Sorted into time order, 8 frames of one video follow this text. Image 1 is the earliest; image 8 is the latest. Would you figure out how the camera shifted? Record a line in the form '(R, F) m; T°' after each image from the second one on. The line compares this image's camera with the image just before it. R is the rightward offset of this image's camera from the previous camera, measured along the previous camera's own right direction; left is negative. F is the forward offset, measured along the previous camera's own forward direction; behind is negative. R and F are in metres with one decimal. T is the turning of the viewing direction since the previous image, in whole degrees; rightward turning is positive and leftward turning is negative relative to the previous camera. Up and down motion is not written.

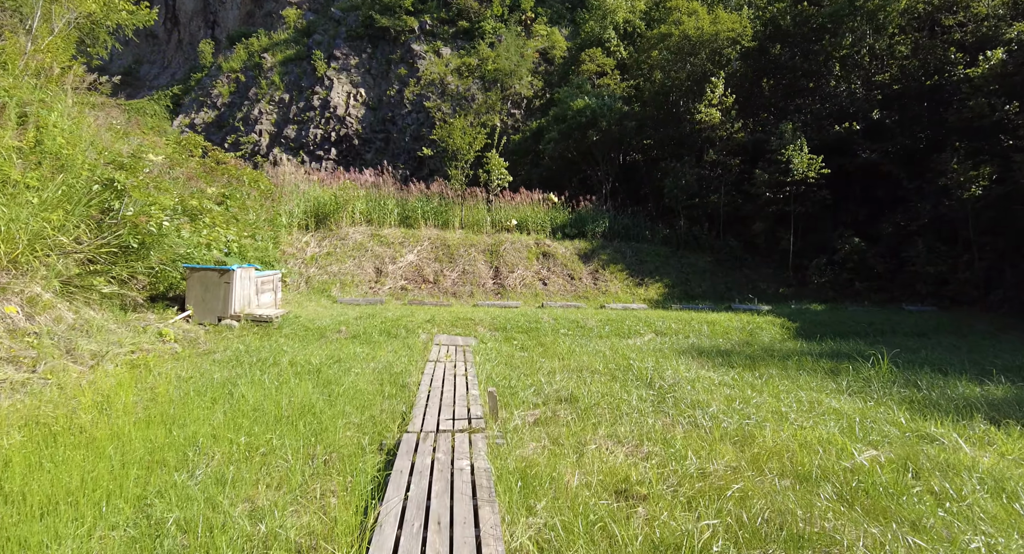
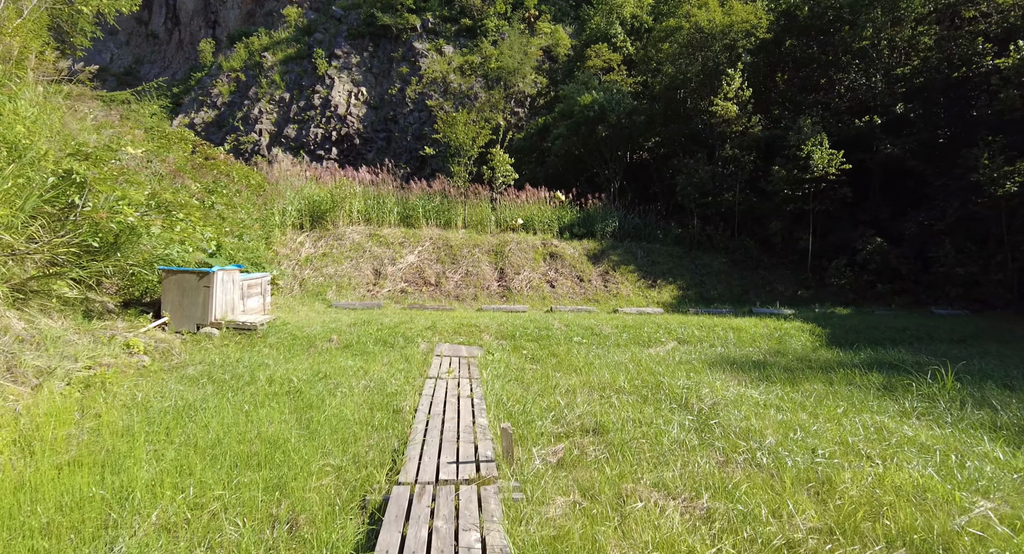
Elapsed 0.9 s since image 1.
(-0.1, +0.6) m; 0°
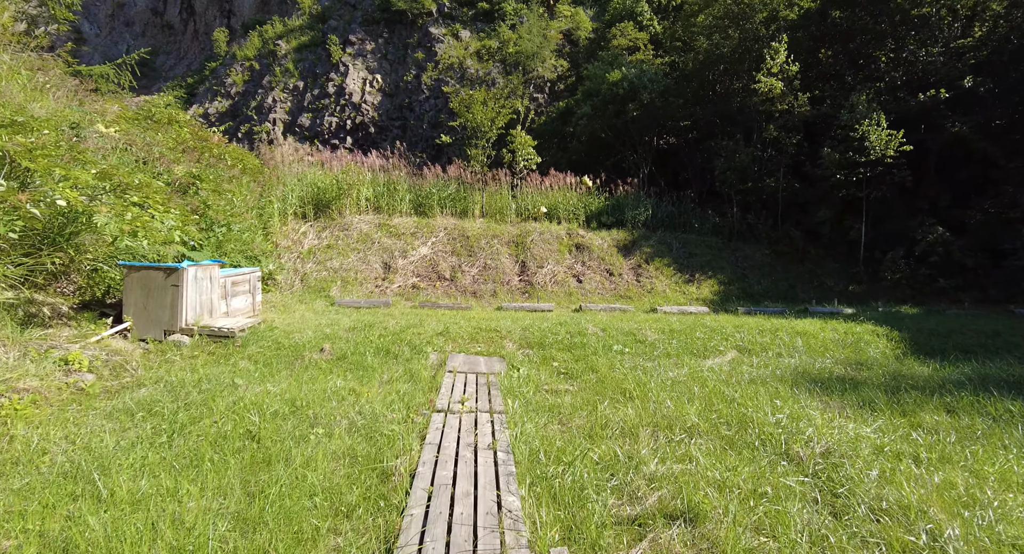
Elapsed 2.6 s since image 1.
(-0.1, +1.0) m; -2°
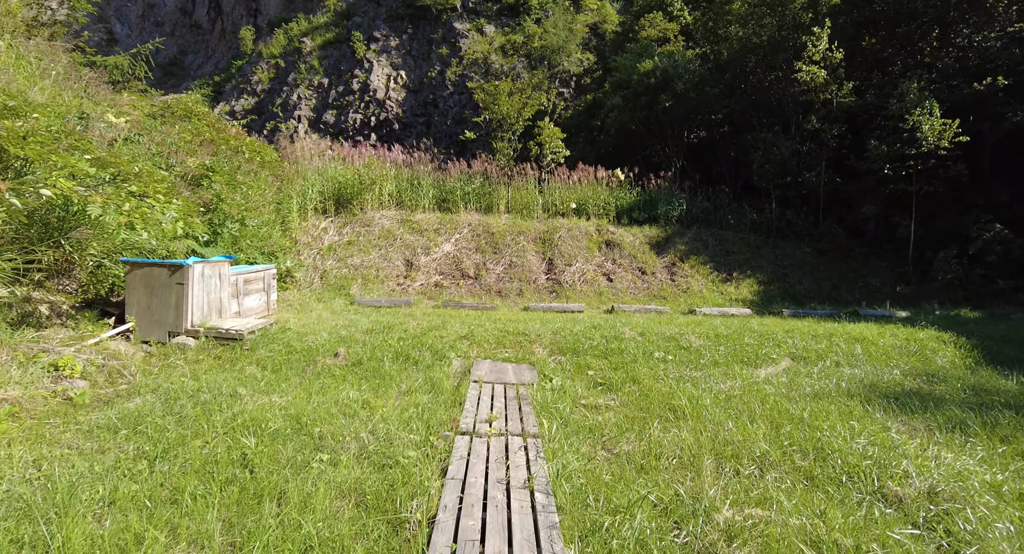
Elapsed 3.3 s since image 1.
(-0.1, +0.4) m; -2°
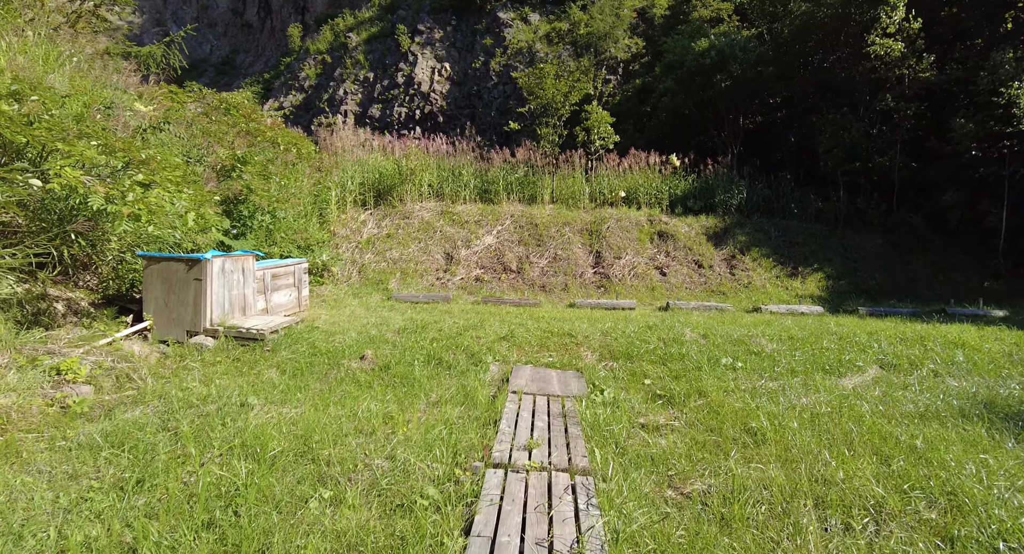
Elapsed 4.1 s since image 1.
(0.0, +0.5) m; -4°
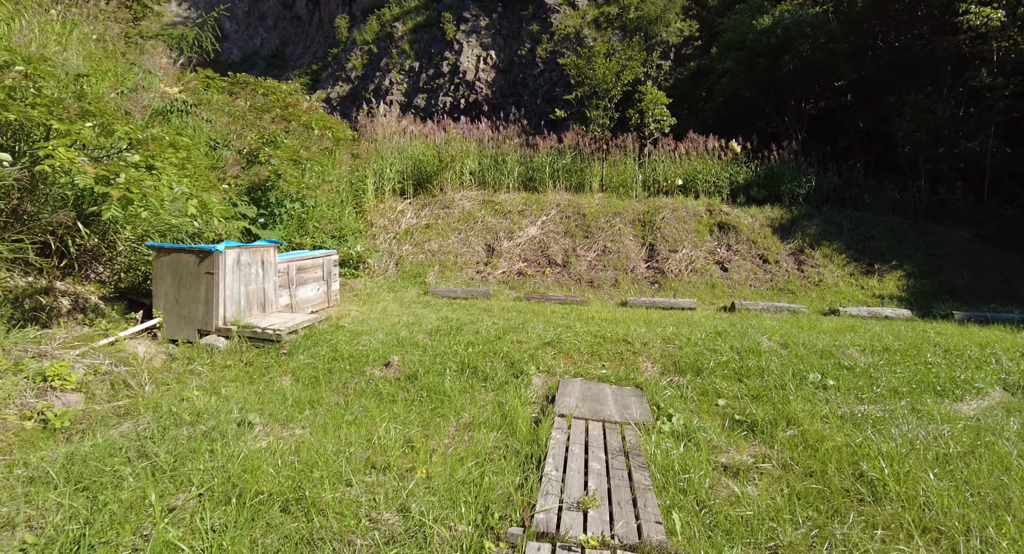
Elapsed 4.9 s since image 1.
(0.0, +0.6) m; -4°
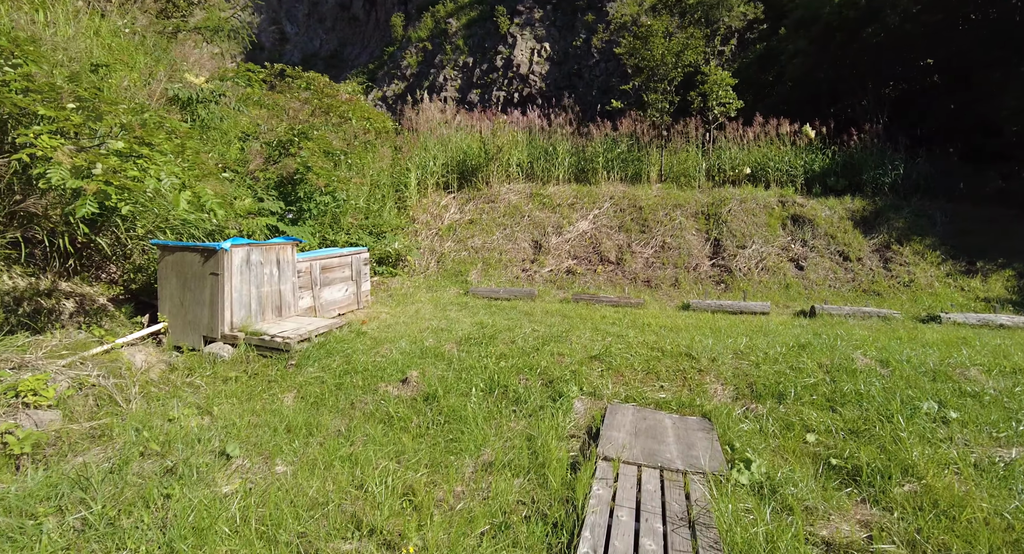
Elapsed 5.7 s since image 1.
(+0.1, +0.5) m; -5°
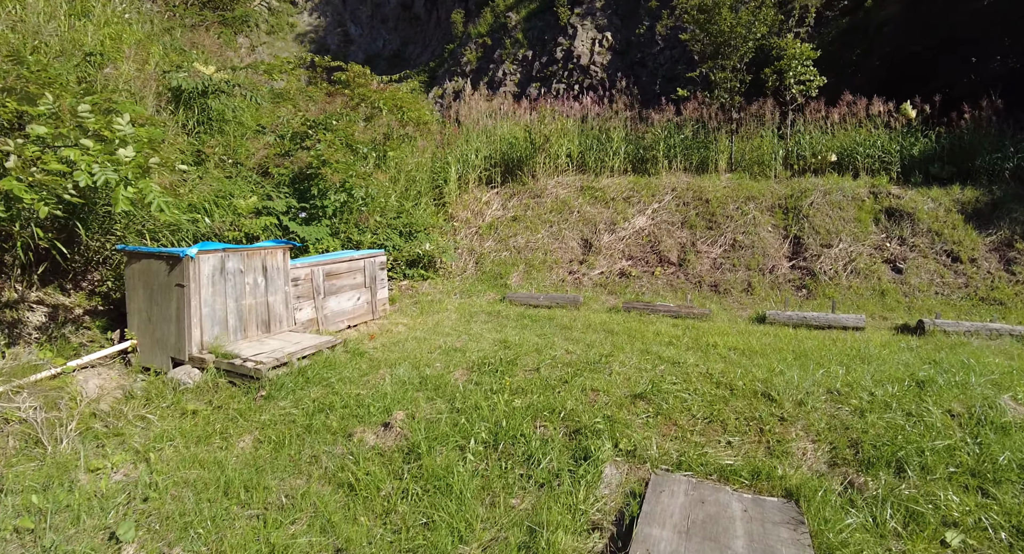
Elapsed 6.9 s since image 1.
(+0.2, +0.7) m; -6°
